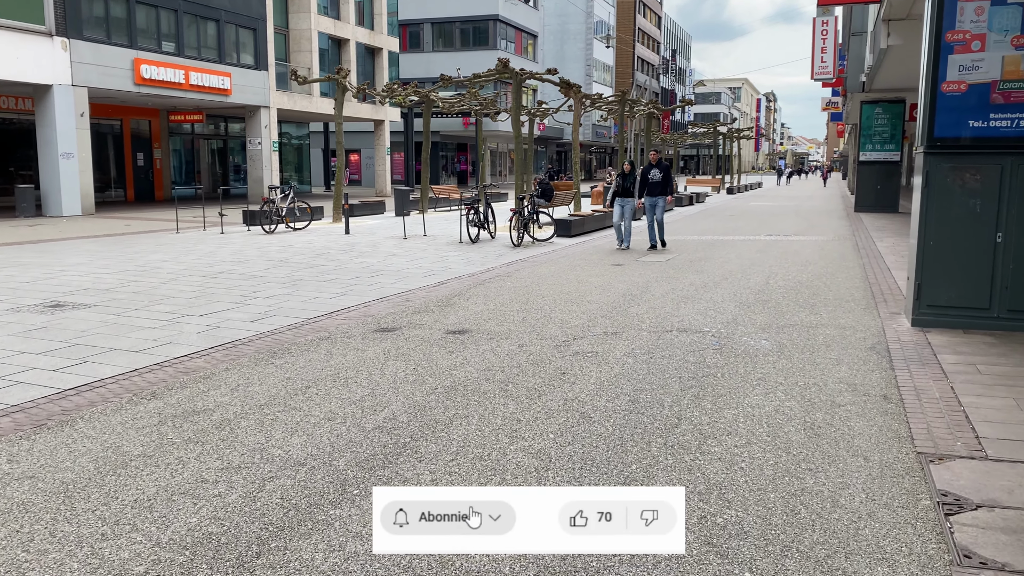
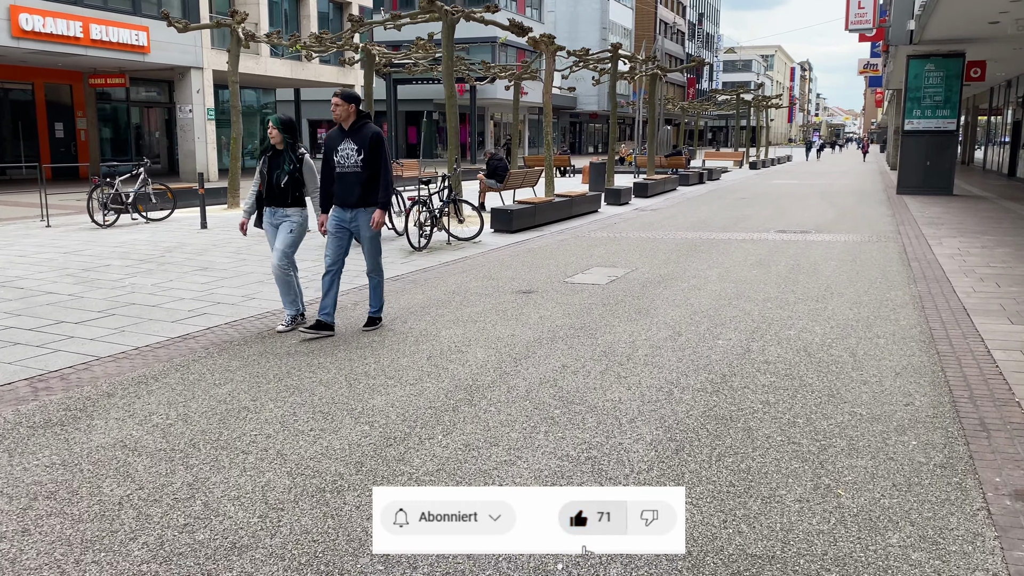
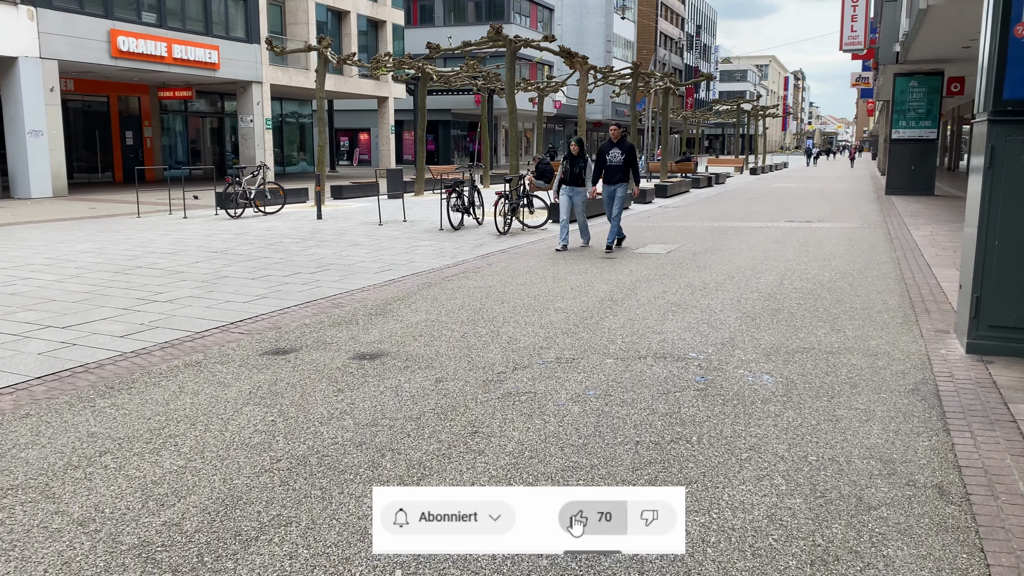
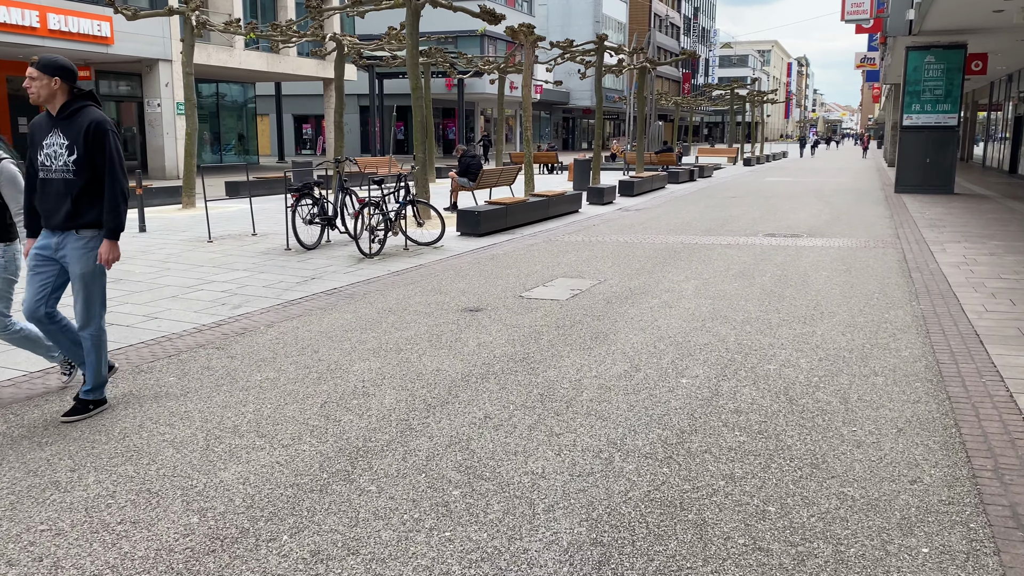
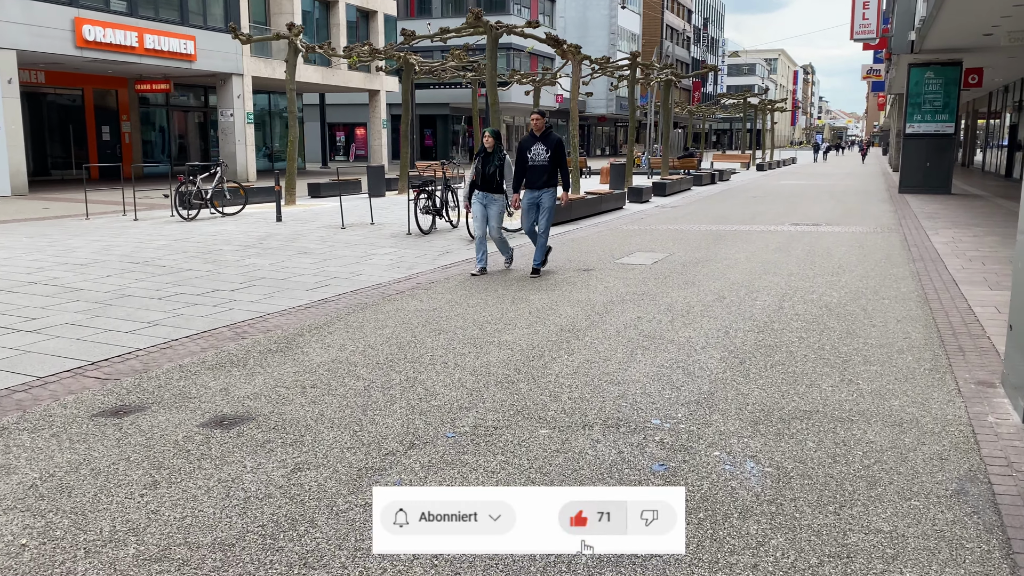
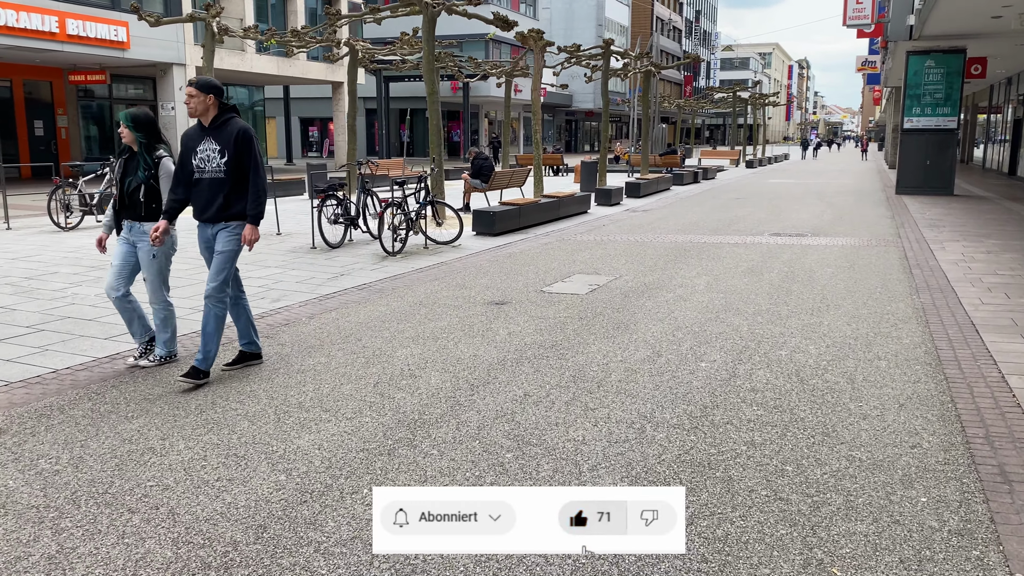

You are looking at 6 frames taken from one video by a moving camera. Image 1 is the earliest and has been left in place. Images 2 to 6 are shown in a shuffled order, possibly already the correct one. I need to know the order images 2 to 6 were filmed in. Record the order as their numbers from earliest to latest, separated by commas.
3, 5, 2, 6, 4
